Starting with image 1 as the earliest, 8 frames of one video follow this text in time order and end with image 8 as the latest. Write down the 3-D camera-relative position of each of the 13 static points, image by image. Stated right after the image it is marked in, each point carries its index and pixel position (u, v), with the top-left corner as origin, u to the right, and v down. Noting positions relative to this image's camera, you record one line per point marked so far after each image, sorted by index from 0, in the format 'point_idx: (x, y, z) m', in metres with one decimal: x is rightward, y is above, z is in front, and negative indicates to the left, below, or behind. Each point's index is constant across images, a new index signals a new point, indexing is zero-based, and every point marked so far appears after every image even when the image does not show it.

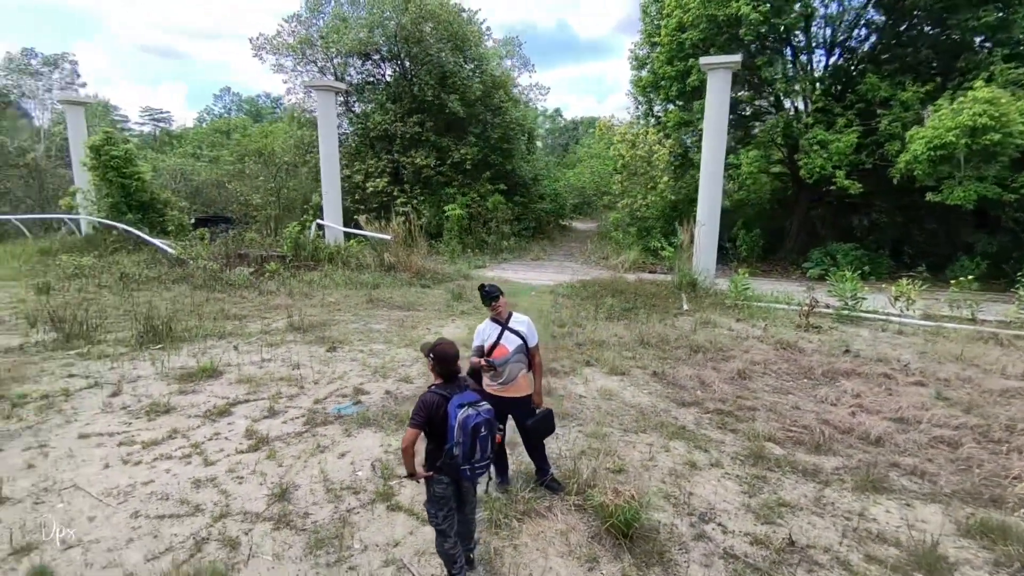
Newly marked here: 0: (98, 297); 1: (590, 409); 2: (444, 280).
0: (-5.3, -0.1, +7.3) m
1: (+0.5, -0.9, +4.0) m
2: (-1.0, +0.1, +8.3) m
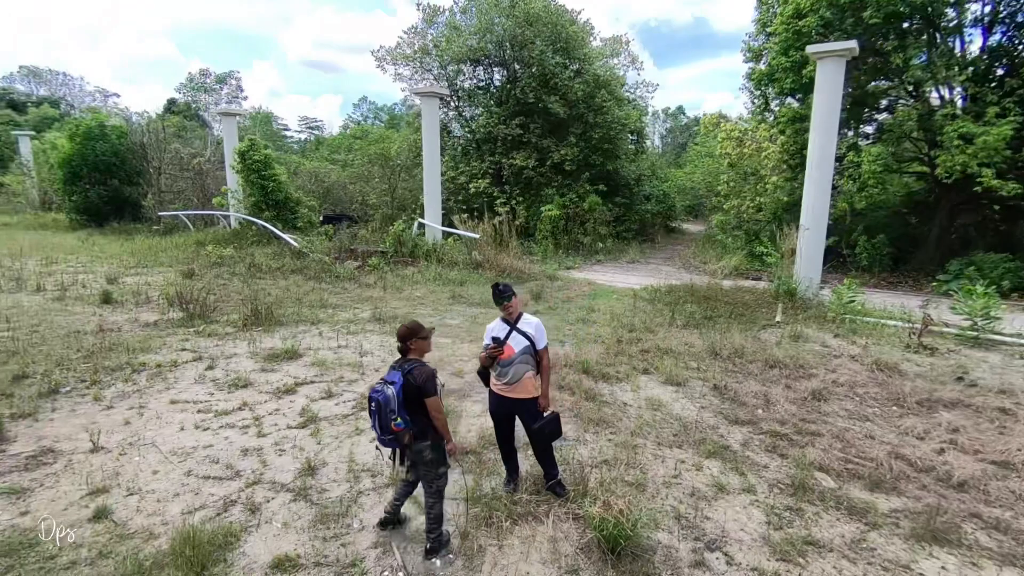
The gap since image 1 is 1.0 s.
0: (-4.2, +0.1, +8.3) m
1: (+0.8, -0.9, +3.8) m
2: (+0.3, +0.1, +8.4) m
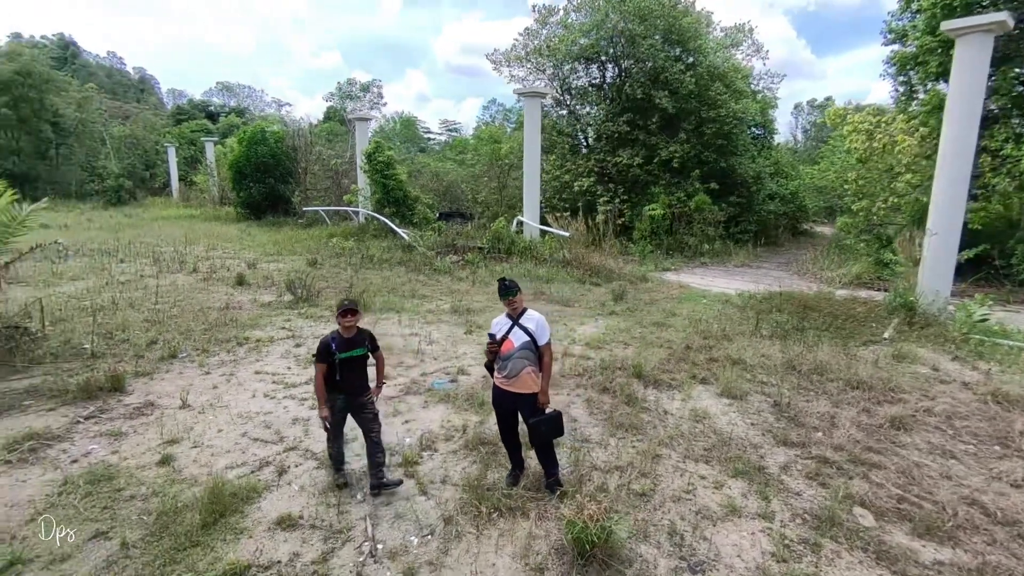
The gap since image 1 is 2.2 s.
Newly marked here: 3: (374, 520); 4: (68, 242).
0: (-2.8, +0.3, +9.1) m
1: (+1.0, -0.9, +3.6) m
2: (+1.6, +0.1, +8.2) m
3: (-0.7, -1.1, +2.6) m
4: (-9.9, +1.1, +12.5) m
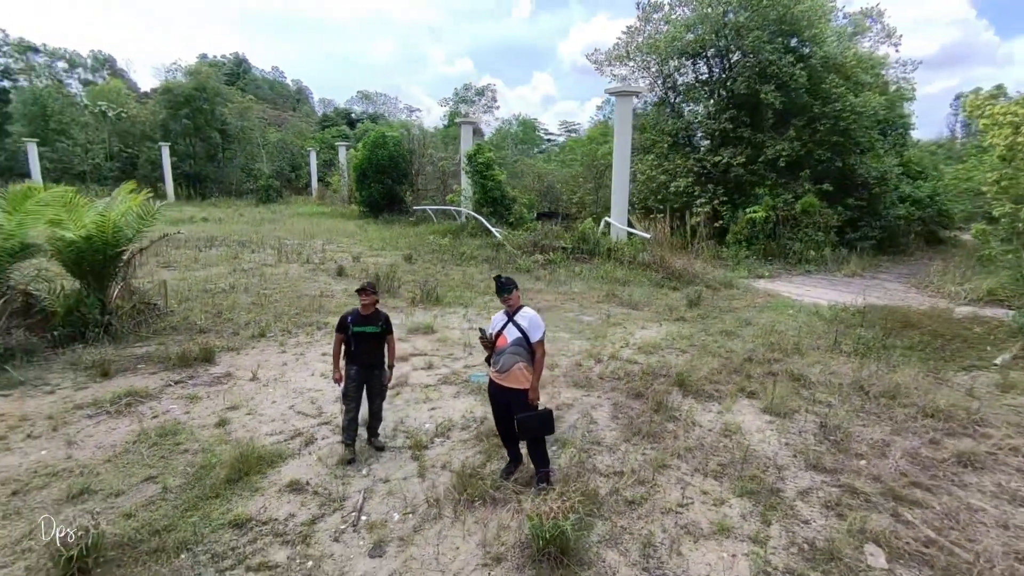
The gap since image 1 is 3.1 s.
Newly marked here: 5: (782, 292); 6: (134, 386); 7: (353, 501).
0: (-1.4, +0.4, +9.6) m
1: (+1.1, -0.9, +3.5) m
2: (+2.6, 0.0, +7.8) m
3: (-0.7, -1.1, +2.8) m
4: (-7.7, +1.4, +14.5) m
5: (+3.7, -0.1, +7.5) m
6: (-3.0, -0.8, +4.4) m
7: (-0.8, -1.1, +2.8) m
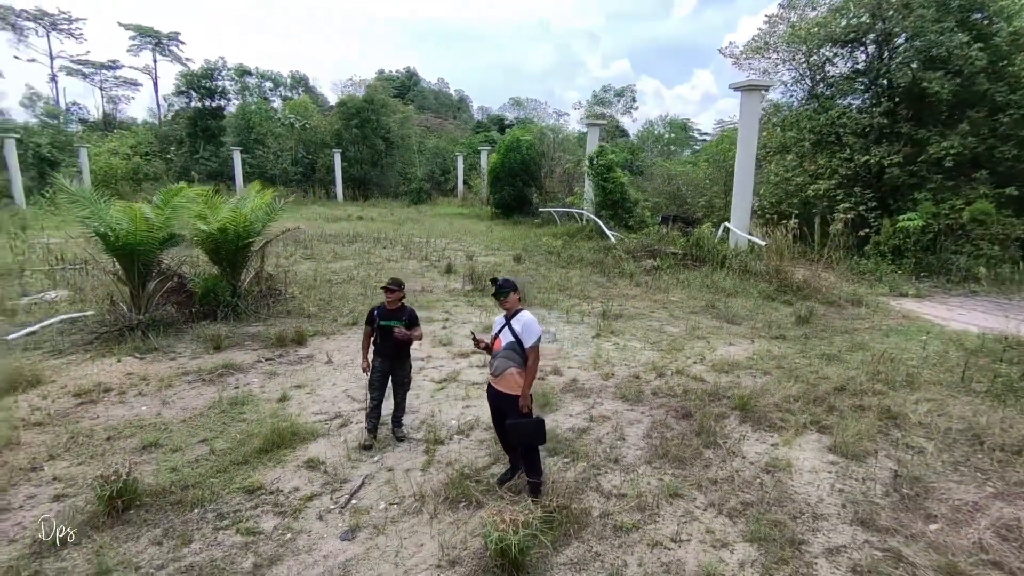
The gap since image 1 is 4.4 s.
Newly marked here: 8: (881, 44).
0: (+0.4, +0.4, +9.7) m
1: (+1.2, -1.0, +3.1) m
2: (+3.8, -0.2, +6.9) m
3: (-0.8, -1.0, +3.0) m
4: (-4.3, +1.7, +16.0) m
5: (+4.7, -0.3, +6.4) m
6: (-2.5, -0.6, +5.0) m
7: (-0.8, -1.0, +2.9) m
8: (+6.5, +4.3, +9.6) m
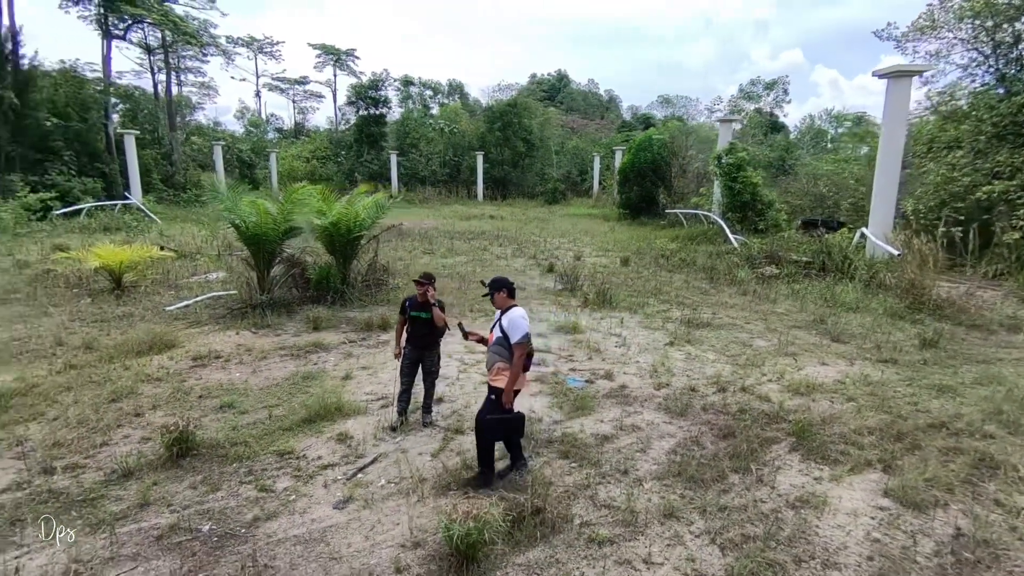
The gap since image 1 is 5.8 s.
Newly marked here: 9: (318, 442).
0: (+2.2, +0.3, +9.4) m
1: (+1.1, -1.0, +2.8) m
2: (+4.7, -0.4, +5.8) m
3: (-0.8, -1.0, +3.2) m
4: (-0.8, +1.8, +16.6) m
5: (+5.5, -0.6, +5.1) m
6: (-1.9, -0.5, +5.6) m
7: (-0.8, -1.0, +3.1) m
8: (+8.2, +3.9, +7.8) m
9: (-1.2, -0.9, +3.4) m
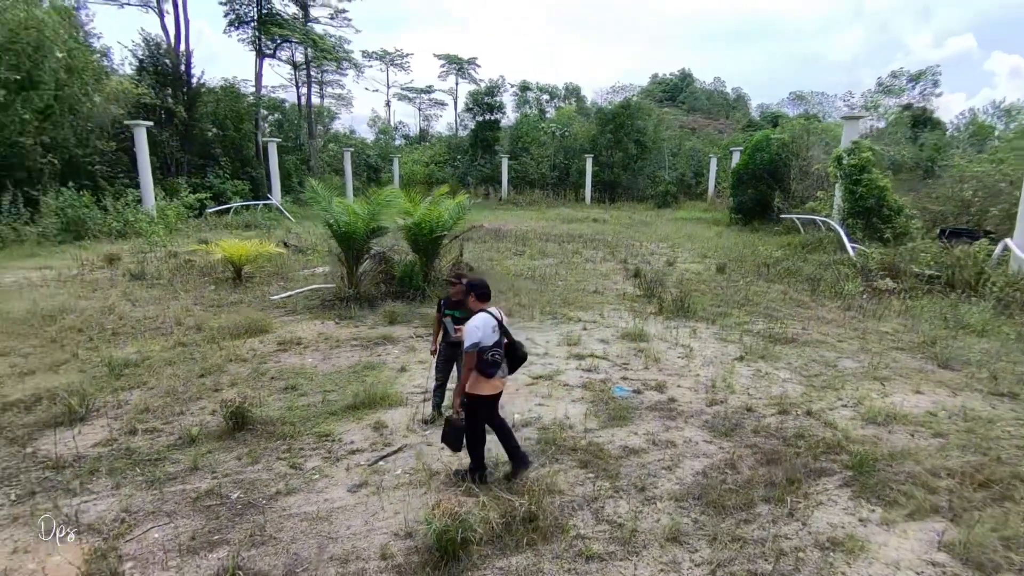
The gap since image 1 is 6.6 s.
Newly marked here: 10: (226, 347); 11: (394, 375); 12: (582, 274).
0: (+3.5, +0.1, +8.8) m
1: (+1.1, -1.1, +2.5) m
2: (+5.3, -0.6, +4.7) m
3: (-0.6, -0.9, +3.3) m
4: (+2.2, +1.7, +16.5) m
5: (+5.9, -0.8, +3.9) m
6: (-1.2, -0.5, +5.9) m
7: (-0.7, -1.0, +3.3) m
8: (+9.2, +3.6, +6.0) m
9: (-1.0, -0.9, +3.6) m
10: (-2.8, -0.6, +5.4) m
11: (-1.0, -0.7, +4.6) m
12: (+1.2, +0.2, +9.5) m
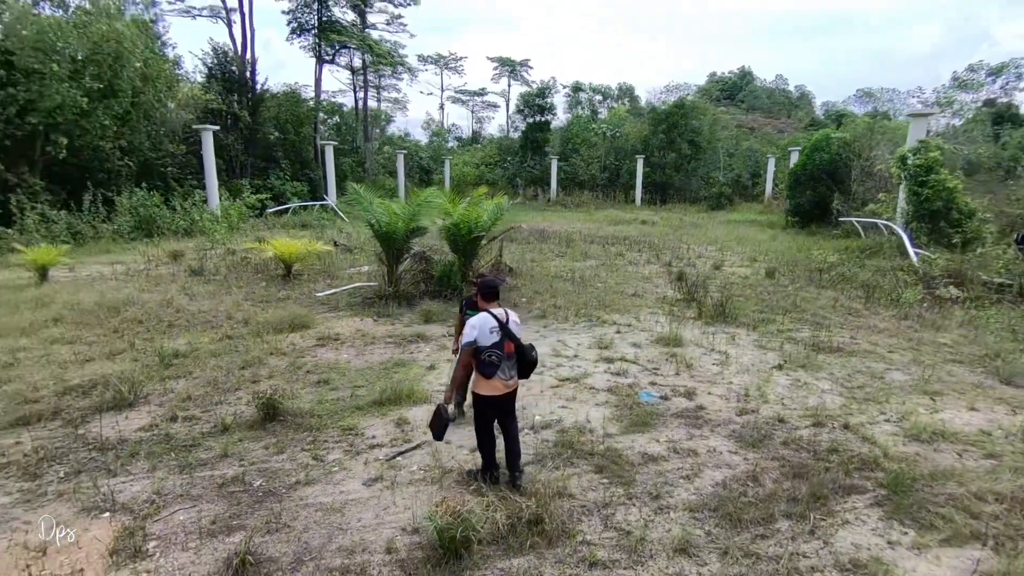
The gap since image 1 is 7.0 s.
0: (+4.1, +0.1, +8.4) m
1: (+1.2, -1.1, +2.4) m
2: (+5.5, -0.7, +4.2) m
3: (-0.5, -0.9, +3.3) m
4: (+3.5, +1.6, +16.2) m
5: (+6.0, -0.9, +3.3) m
6: (-0.9, -0.5, +6.0) m
7: (-0.6, -0.9, +3.3) m
8: (+9.6, +3.4, +5.1) m
9: (-0.9, -0.9, +3.7) m
10: (-2.5, -0.5, +5.6) m
11: (-0.7, -0.7, +4.7) m
12: (+1.9, +0.2, +9.4) m
